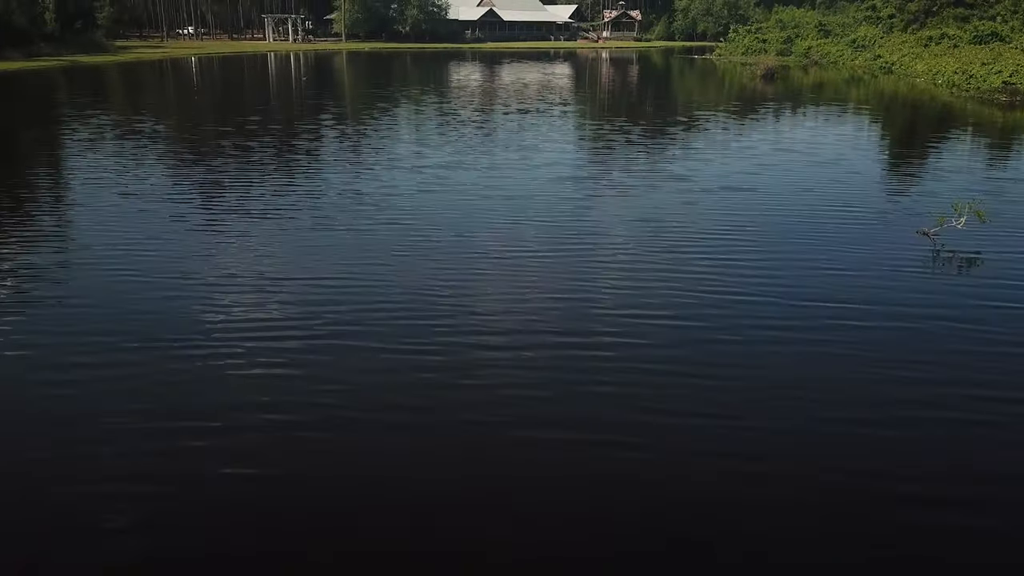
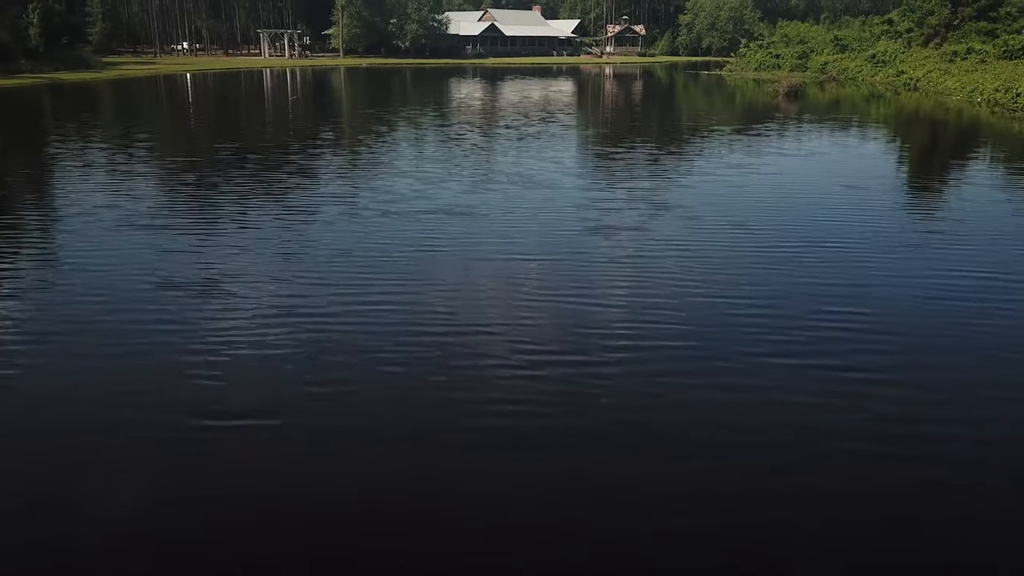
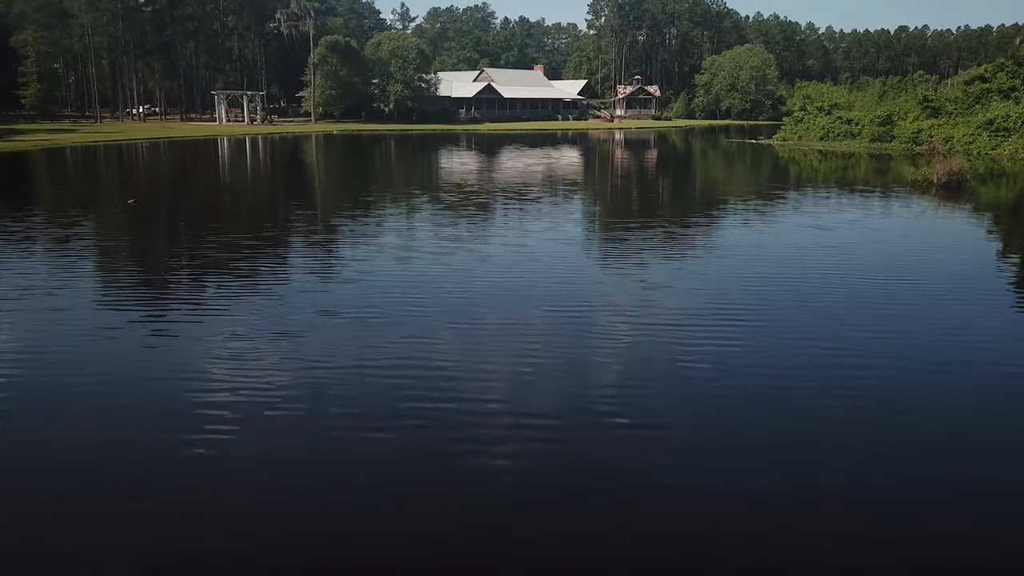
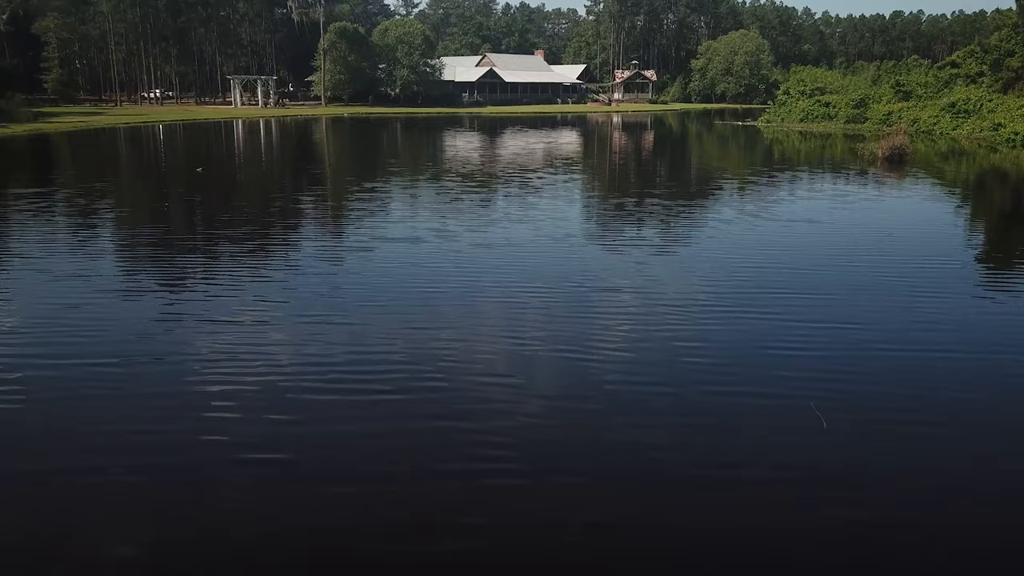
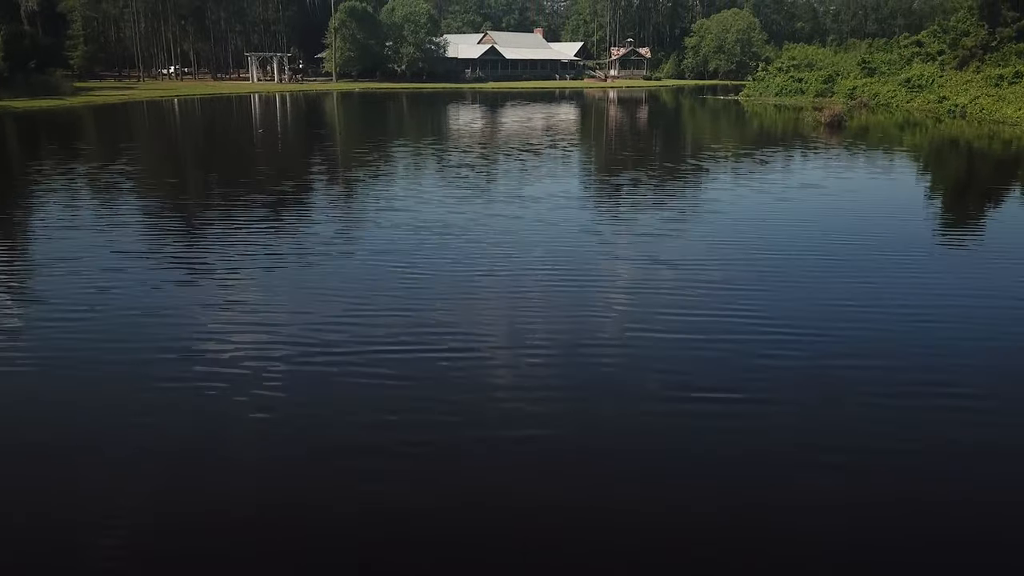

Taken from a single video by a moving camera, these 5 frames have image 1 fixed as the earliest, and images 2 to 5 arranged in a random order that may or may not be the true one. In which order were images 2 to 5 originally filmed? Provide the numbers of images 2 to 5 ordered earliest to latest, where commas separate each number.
2, 5, 4, 3
